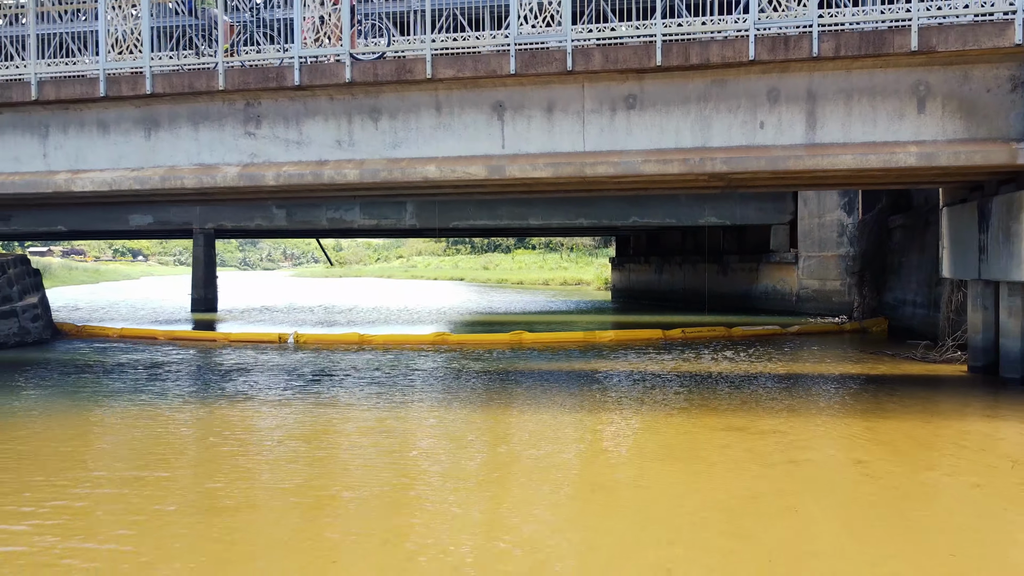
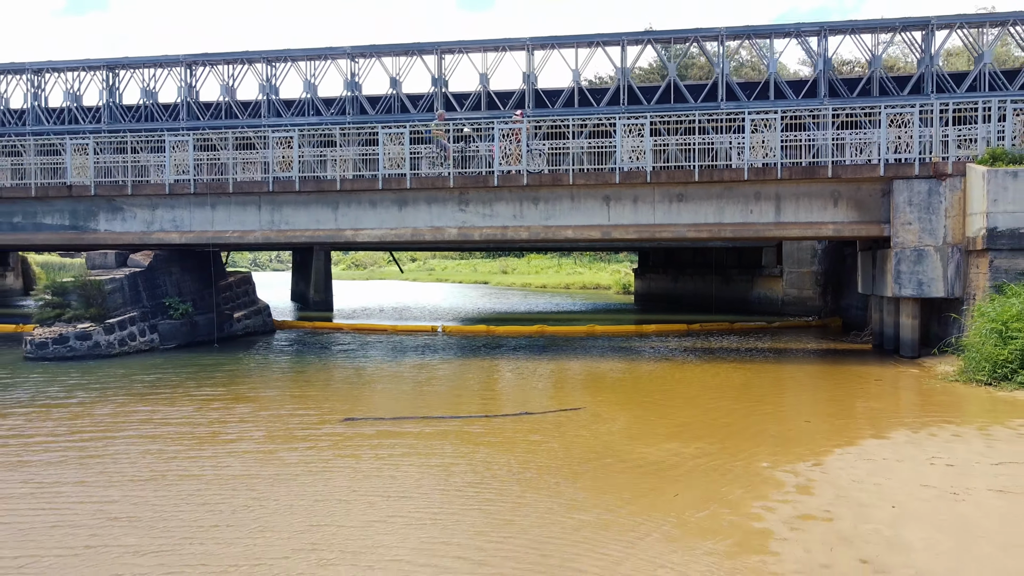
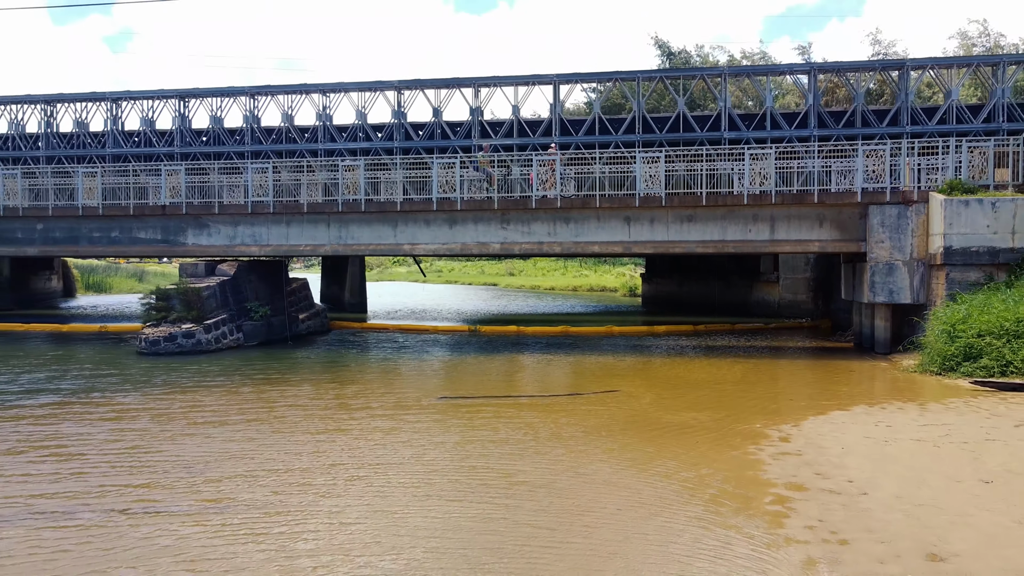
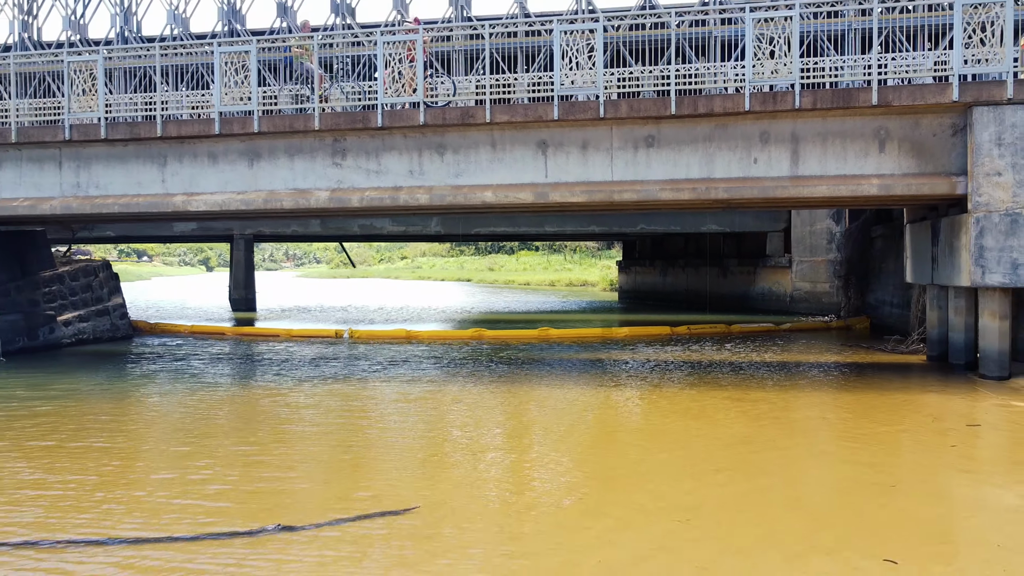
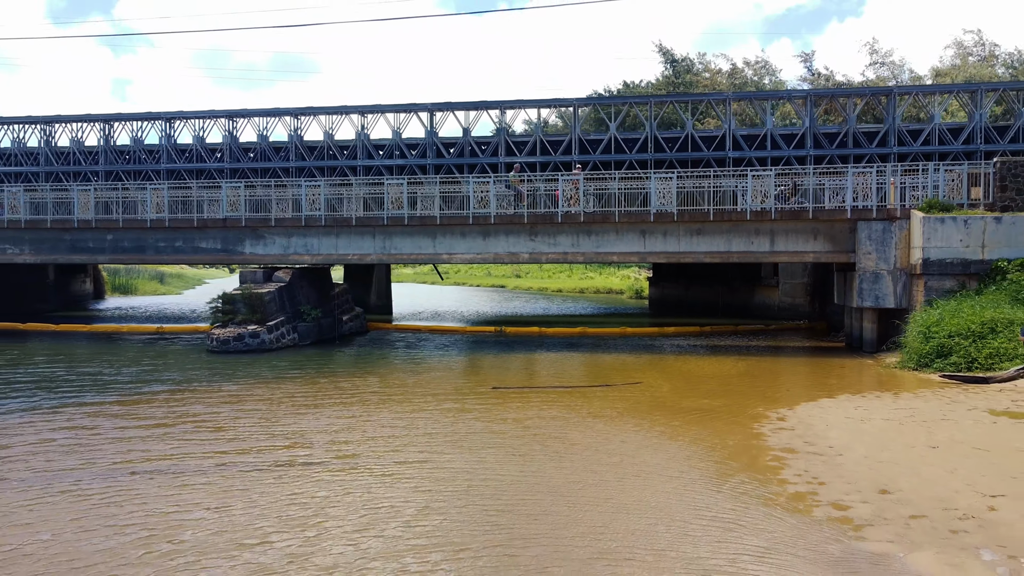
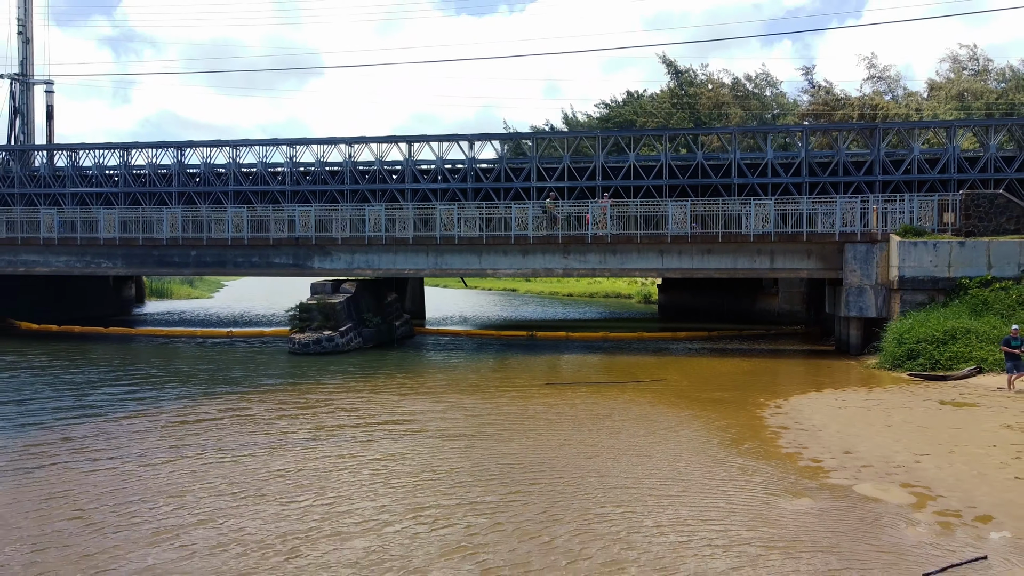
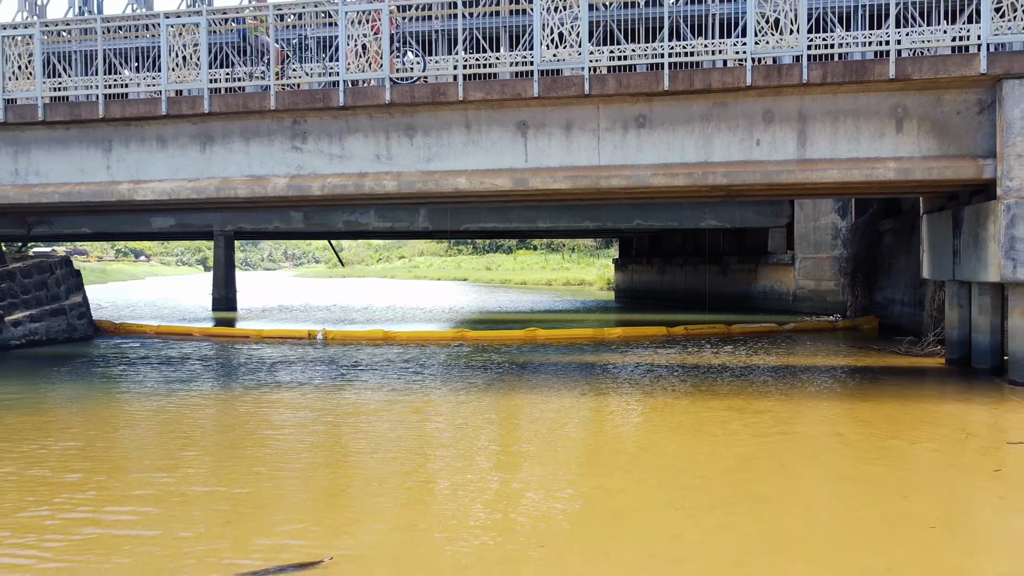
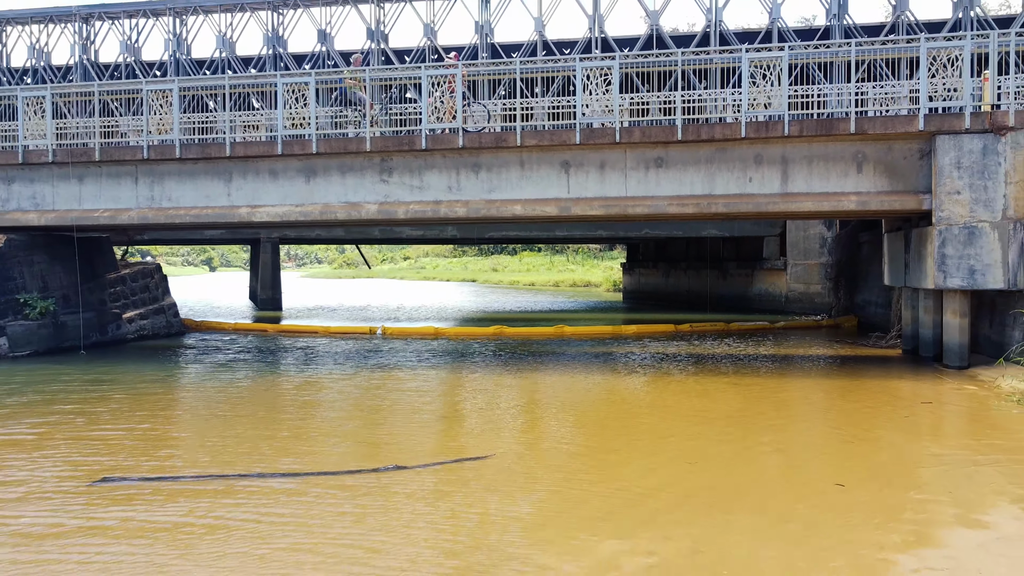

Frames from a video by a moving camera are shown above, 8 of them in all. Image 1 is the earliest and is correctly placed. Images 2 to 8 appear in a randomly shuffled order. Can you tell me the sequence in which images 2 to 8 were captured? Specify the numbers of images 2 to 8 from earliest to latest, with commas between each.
7, 4, 8, 2, 3, 5, 6
